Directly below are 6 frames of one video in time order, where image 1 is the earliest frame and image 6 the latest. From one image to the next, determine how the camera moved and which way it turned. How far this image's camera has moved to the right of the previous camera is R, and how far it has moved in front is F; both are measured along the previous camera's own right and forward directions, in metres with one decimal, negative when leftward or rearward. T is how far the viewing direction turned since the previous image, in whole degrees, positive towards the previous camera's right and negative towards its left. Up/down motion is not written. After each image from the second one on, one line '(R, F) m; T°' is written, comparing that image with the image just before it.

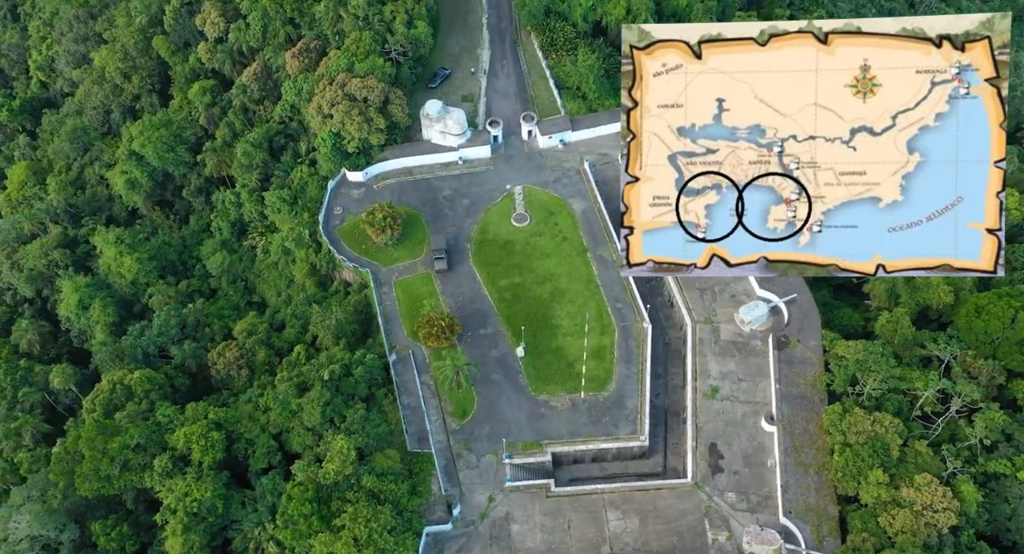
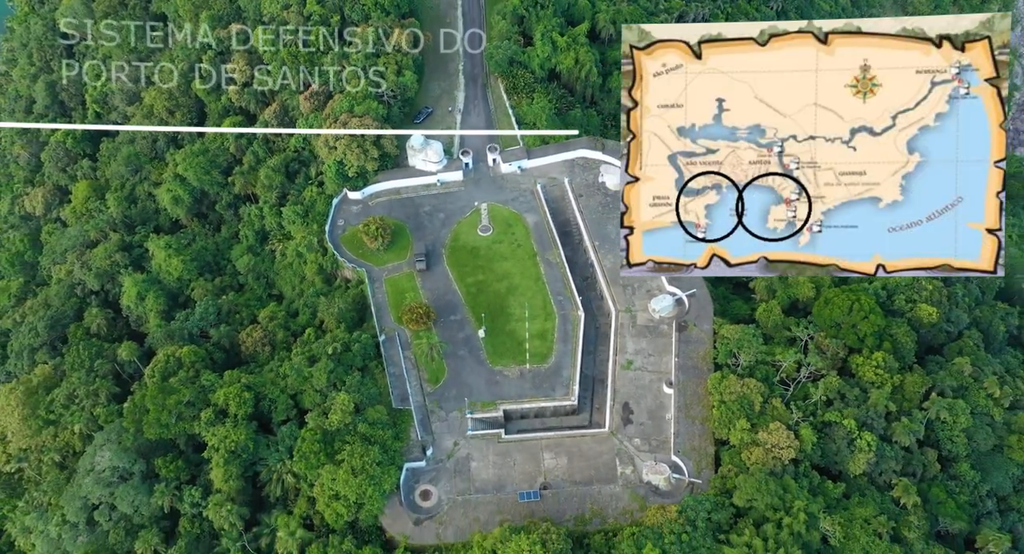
(+2.5, -11.4) m; 0°
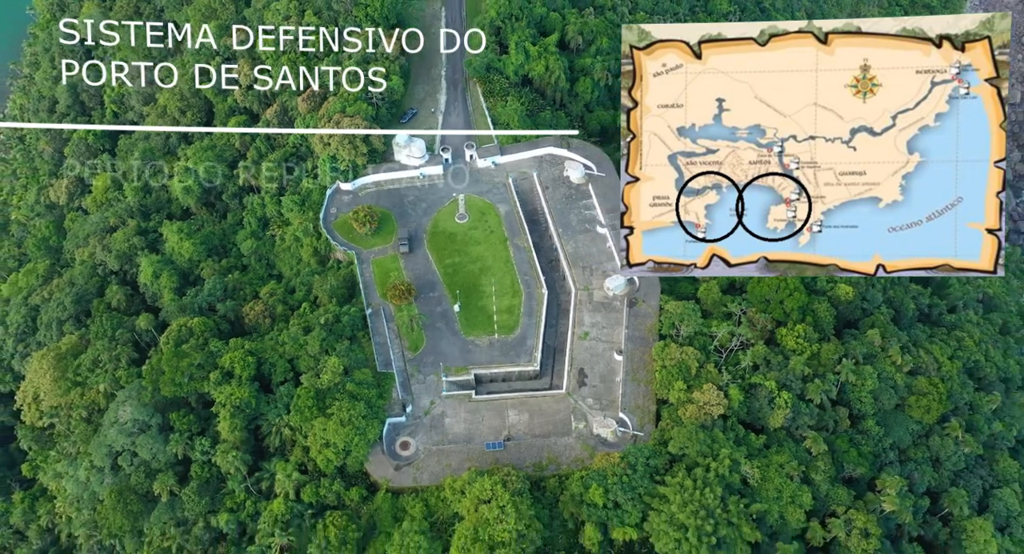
(+2.2, -6.9) m; 0°
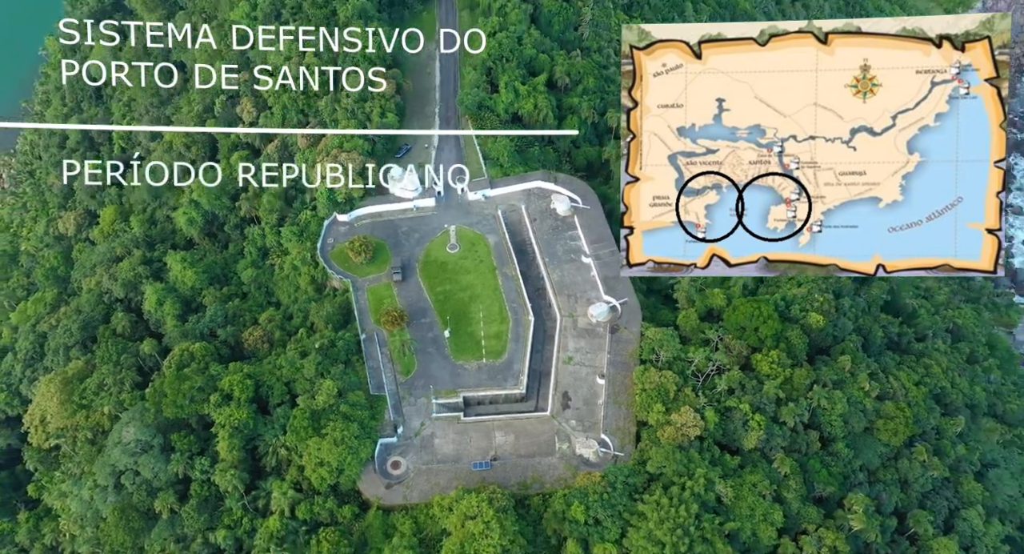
(+0.7, -2.9) m; 0°
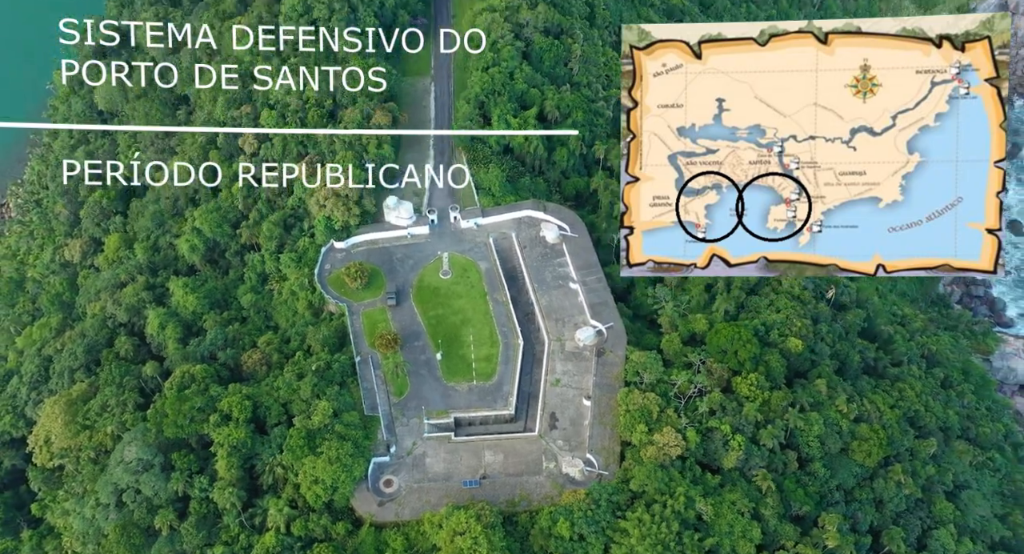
(+0.7, -2.5) m; 0°
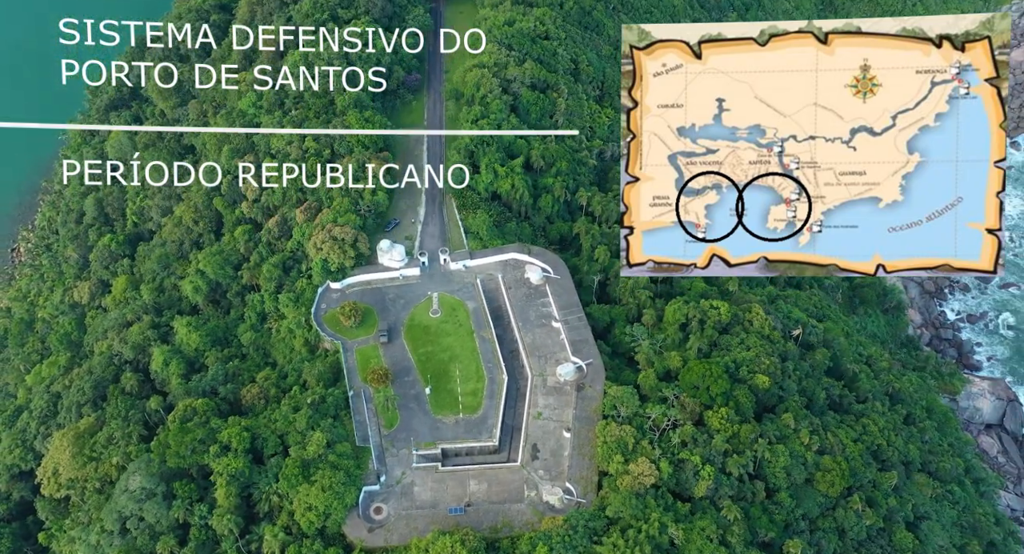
(+1.1, -4.1) m; 0°
